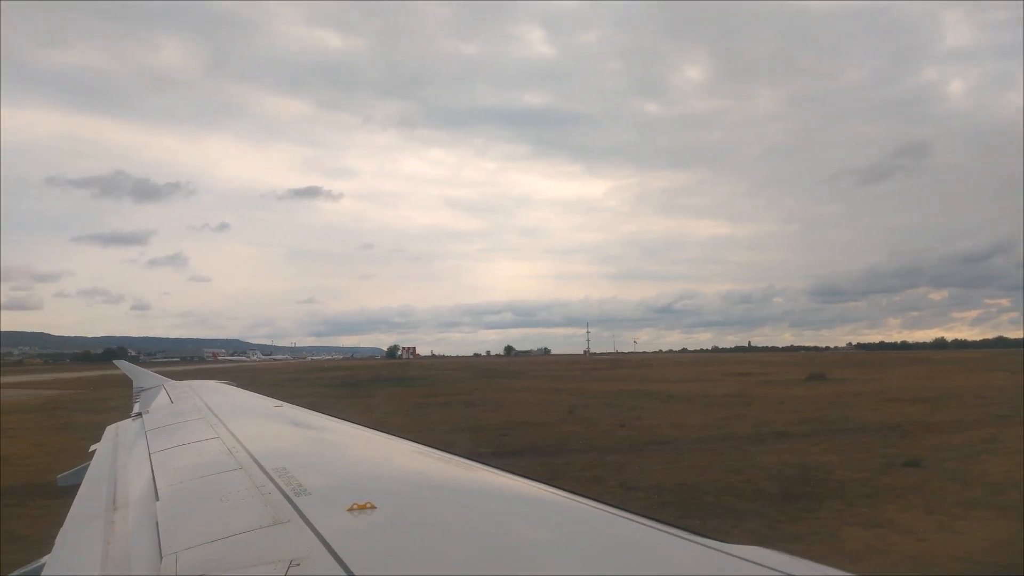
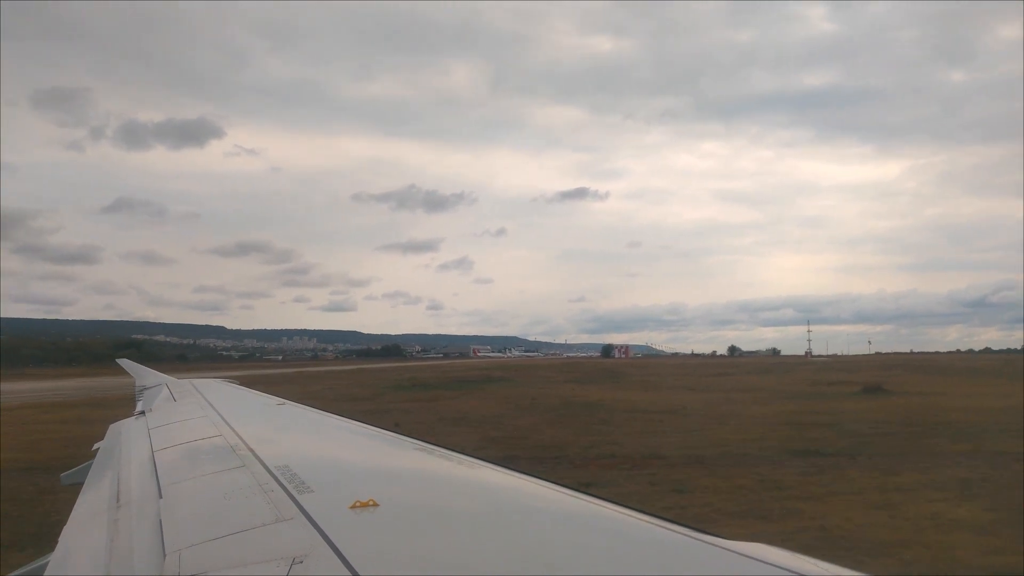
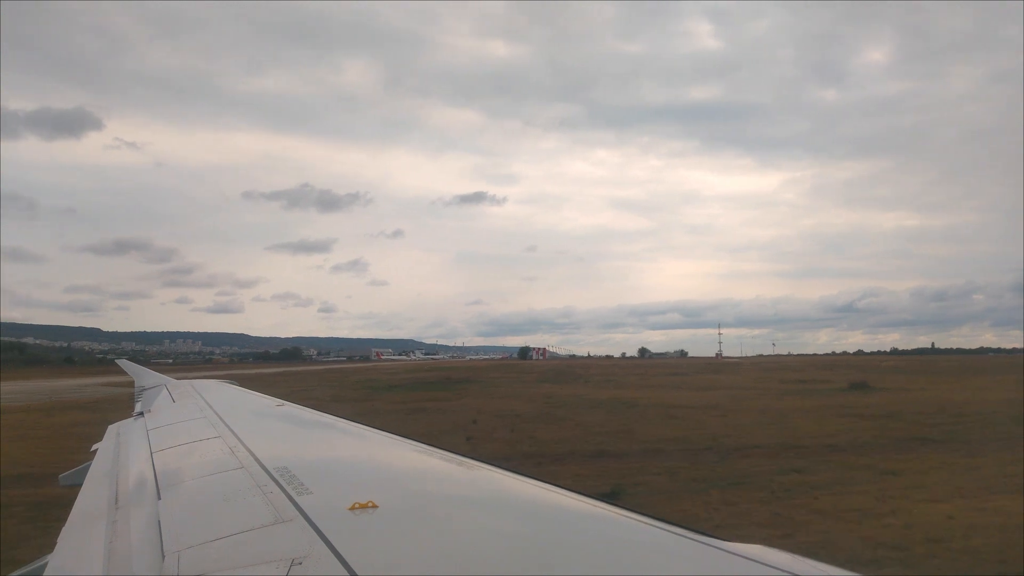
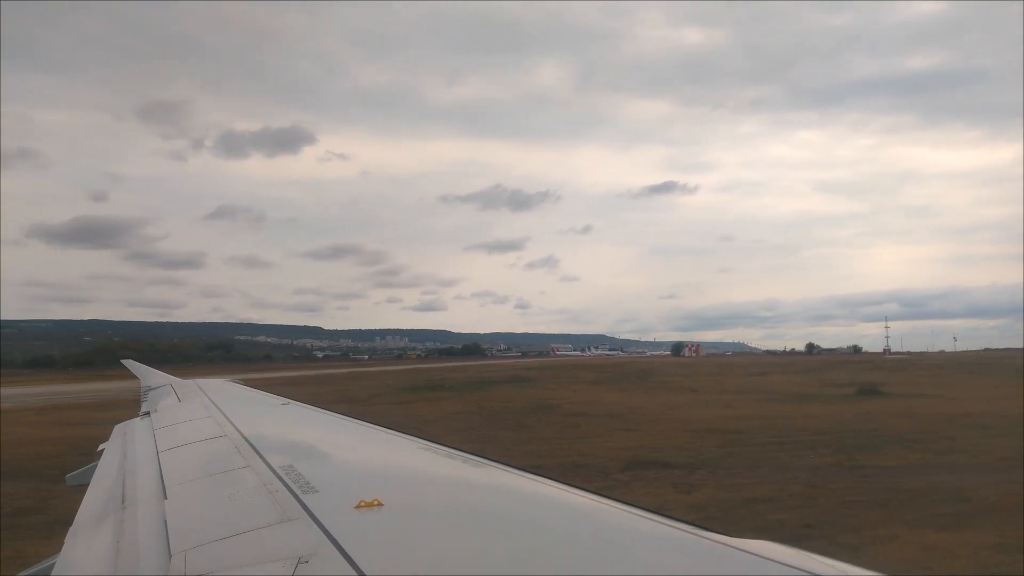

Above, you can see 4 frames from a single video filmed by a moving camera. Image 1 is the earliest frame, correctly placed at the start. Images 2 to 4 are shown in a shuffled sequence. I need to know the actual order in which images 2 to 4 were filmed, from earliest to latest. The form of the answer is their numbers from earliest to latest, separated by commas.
3, 2, 4
